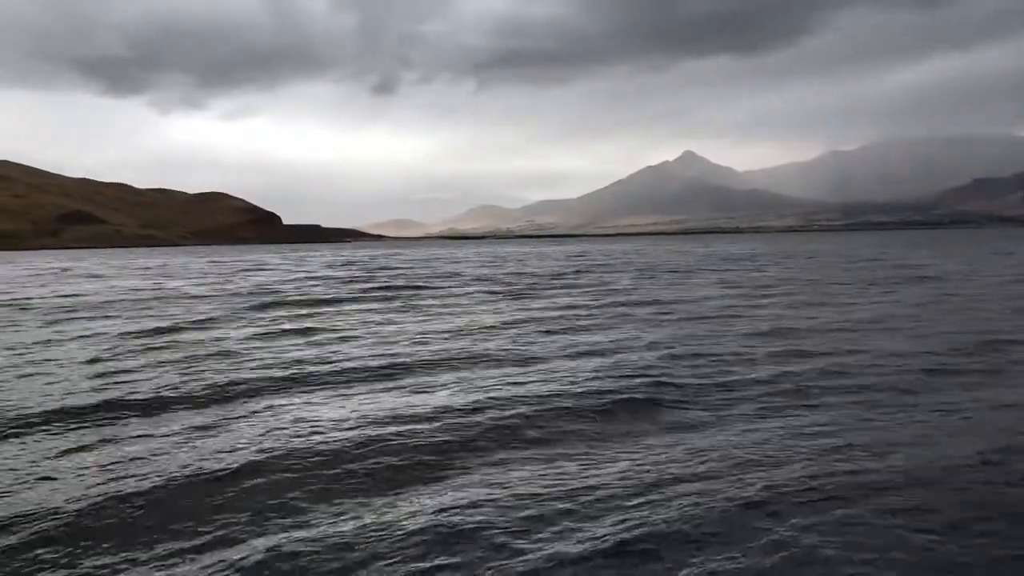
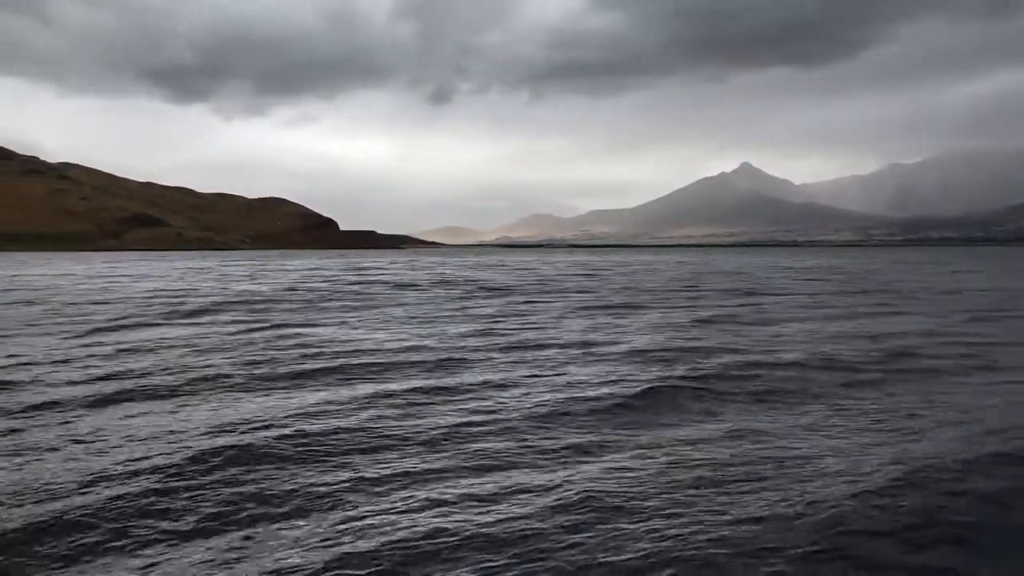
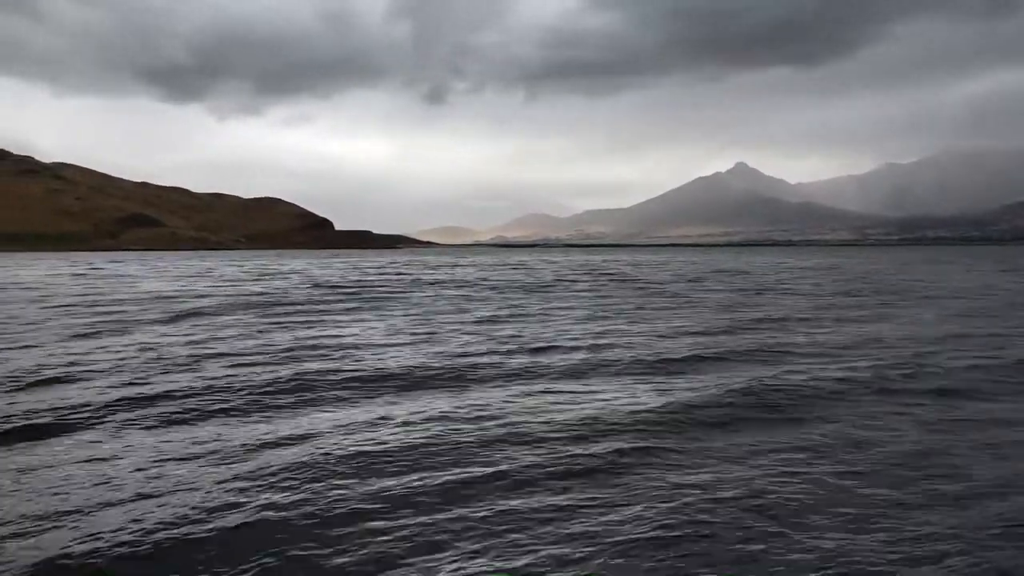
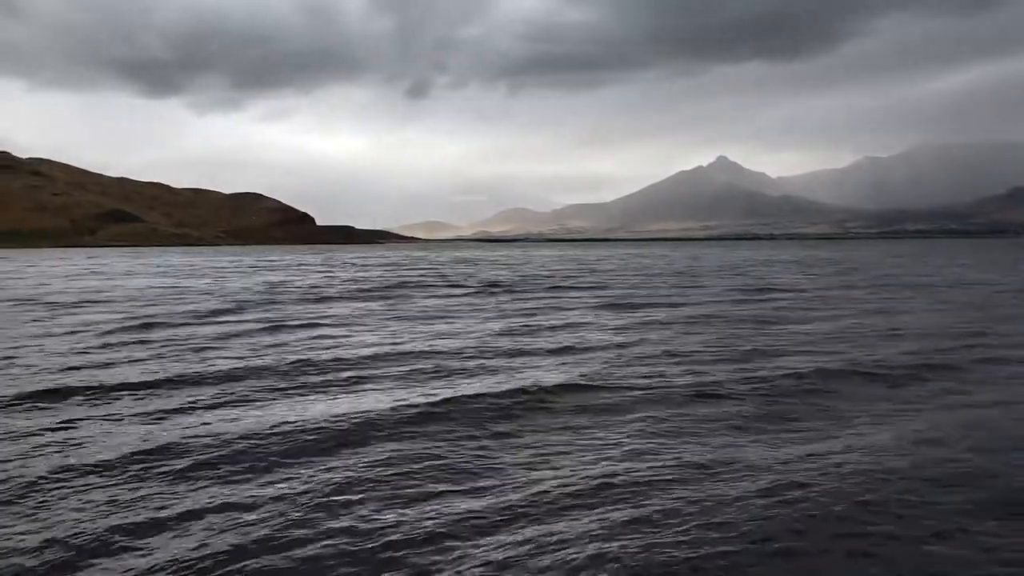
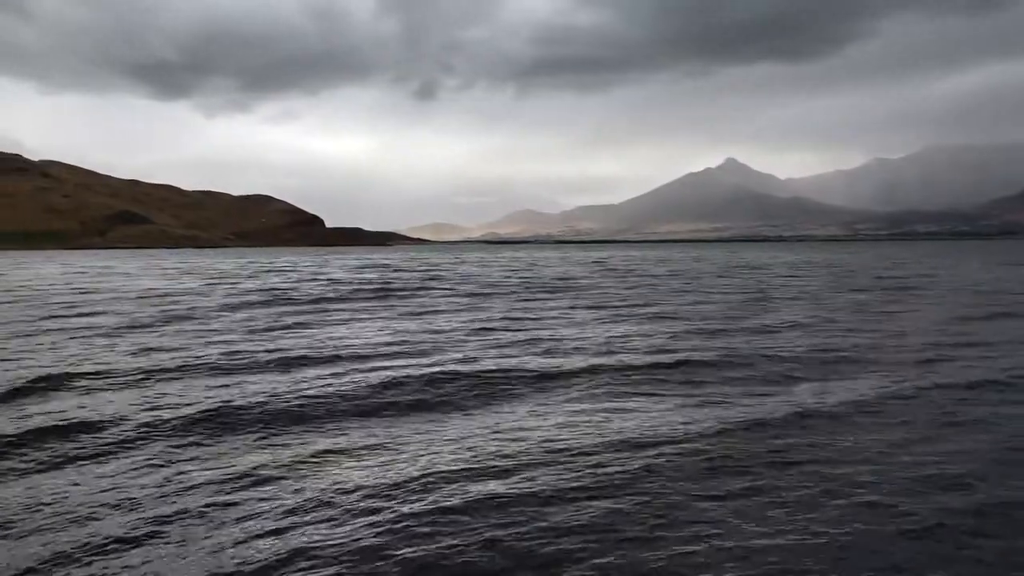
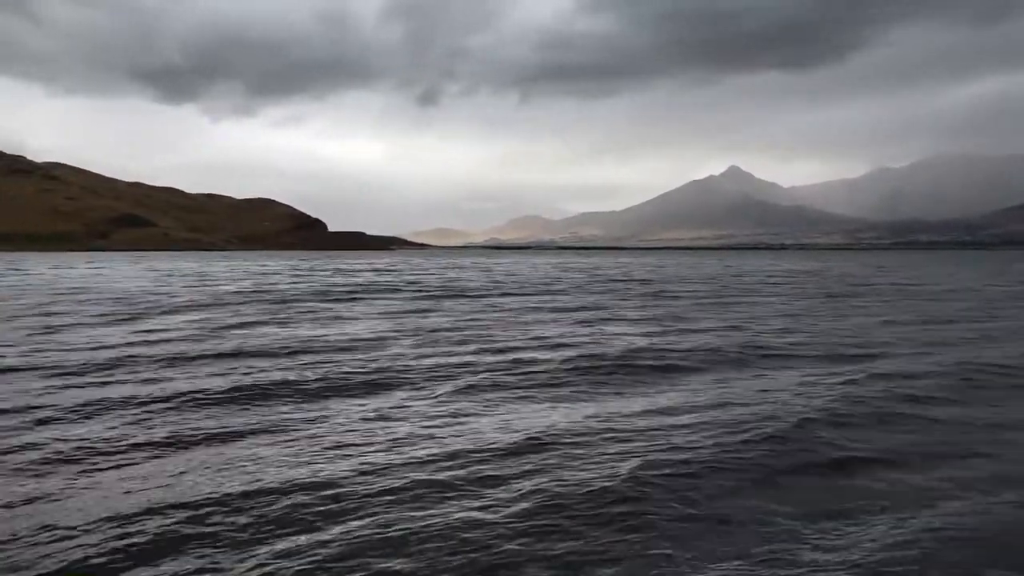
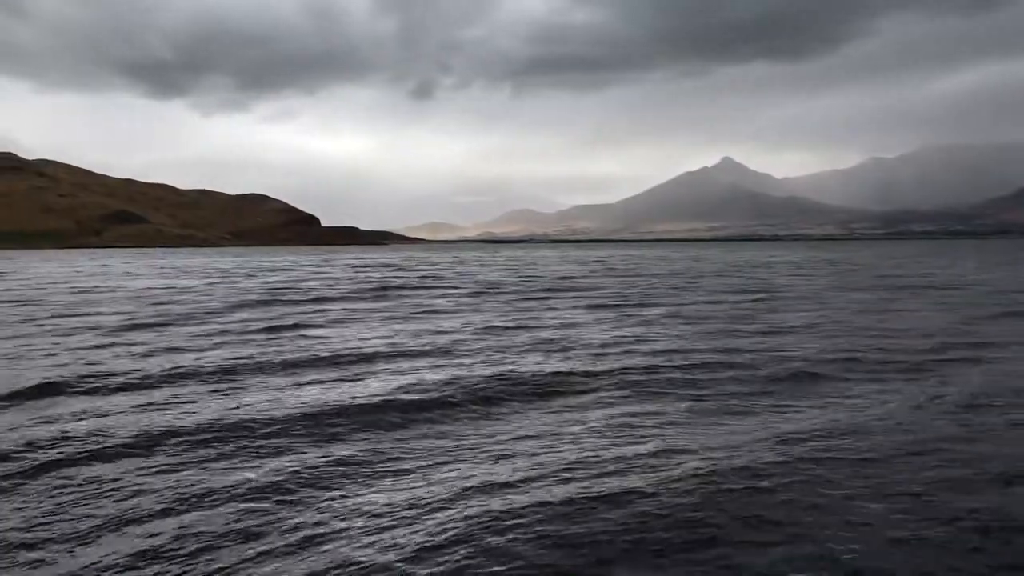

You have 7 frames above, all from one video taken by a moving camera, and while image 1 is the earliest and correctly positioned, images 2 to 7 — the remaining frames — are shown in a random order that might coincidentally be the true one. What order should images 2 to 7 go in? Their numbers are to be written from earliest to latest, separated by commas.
4, 7, 5, 3, 2, 6
